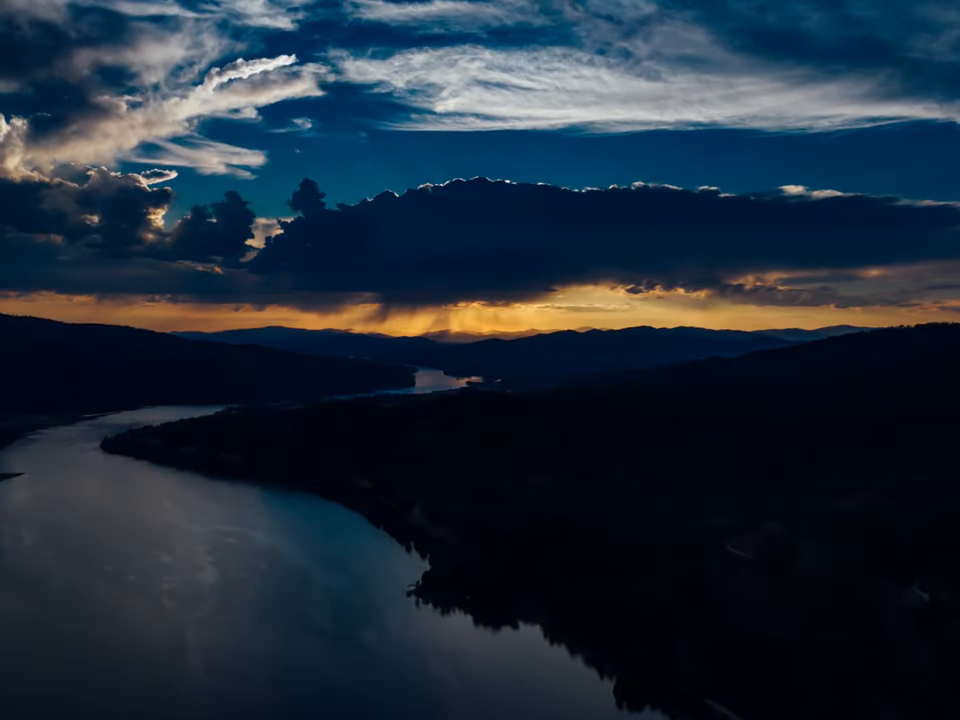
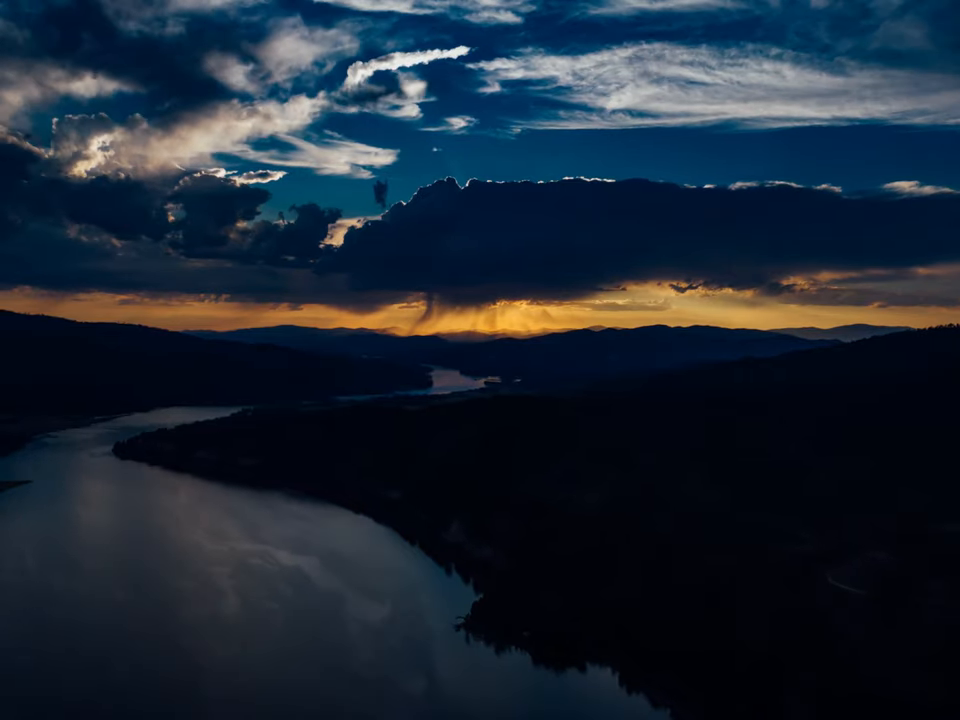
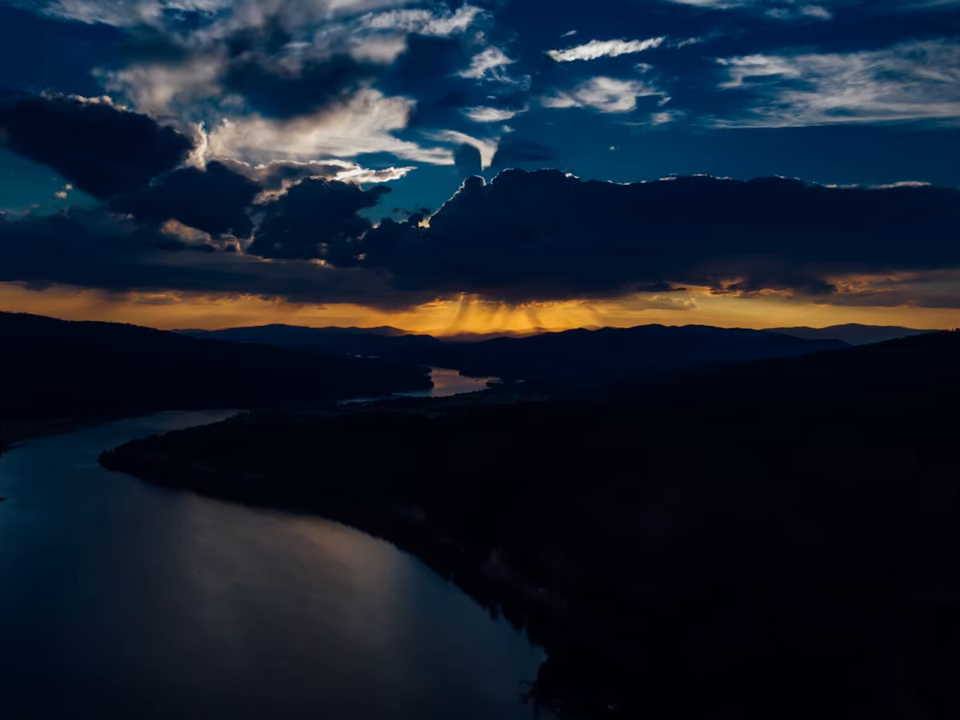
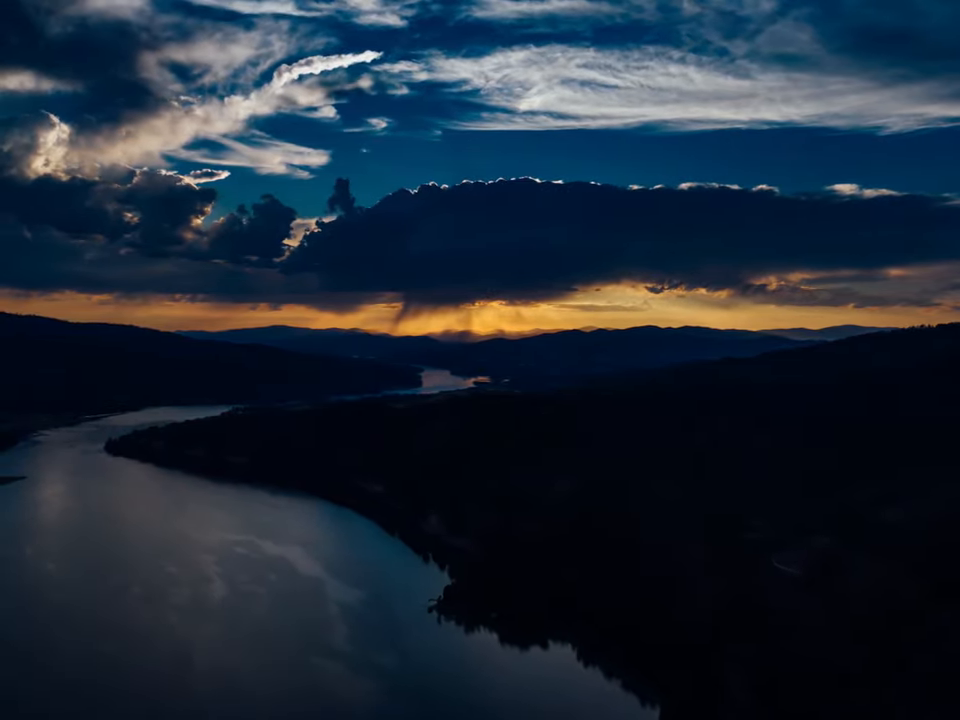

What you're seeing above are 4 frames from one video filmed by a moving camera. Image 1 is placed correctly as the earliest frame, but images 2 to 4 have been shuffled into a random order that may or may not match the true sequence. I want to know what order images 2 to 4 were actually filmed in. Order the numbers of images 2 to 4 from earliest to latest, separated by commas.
4, 2, 3
